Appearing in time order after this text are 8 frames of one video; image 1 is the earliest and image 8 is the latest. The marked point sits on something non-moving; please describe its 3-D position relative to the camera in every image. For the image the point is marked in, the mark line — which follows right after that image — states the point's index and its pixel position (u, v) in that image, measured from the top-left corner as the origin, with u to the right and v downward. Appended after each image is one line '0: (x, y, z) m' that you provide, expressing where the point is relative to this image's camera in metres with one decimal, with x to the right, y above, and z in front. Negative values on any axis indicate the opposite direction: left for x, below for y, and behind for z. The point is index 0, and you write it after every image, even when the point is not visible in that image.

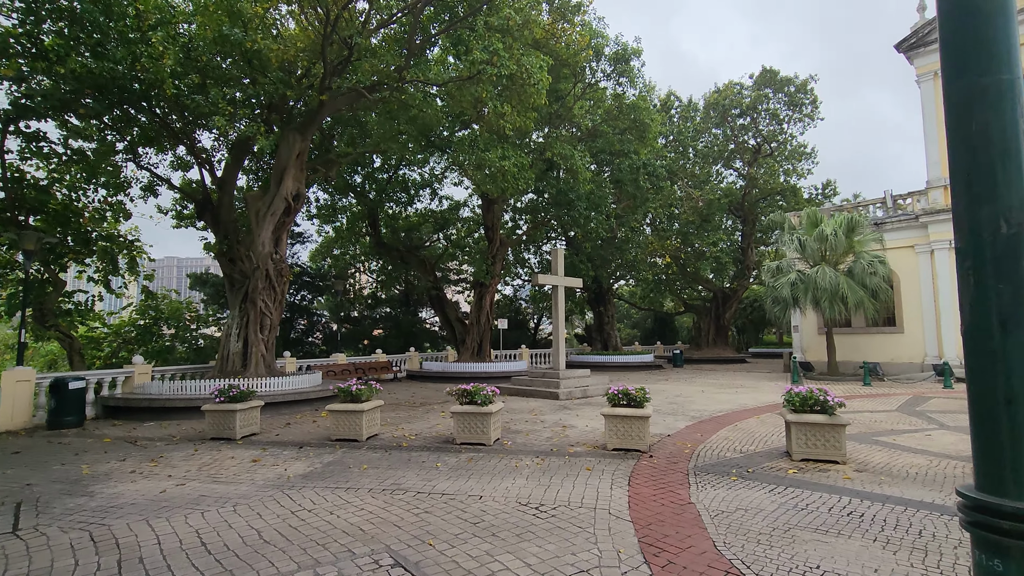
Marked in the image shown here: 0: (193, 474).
0: (-4.0, -2.3, +6.5) m
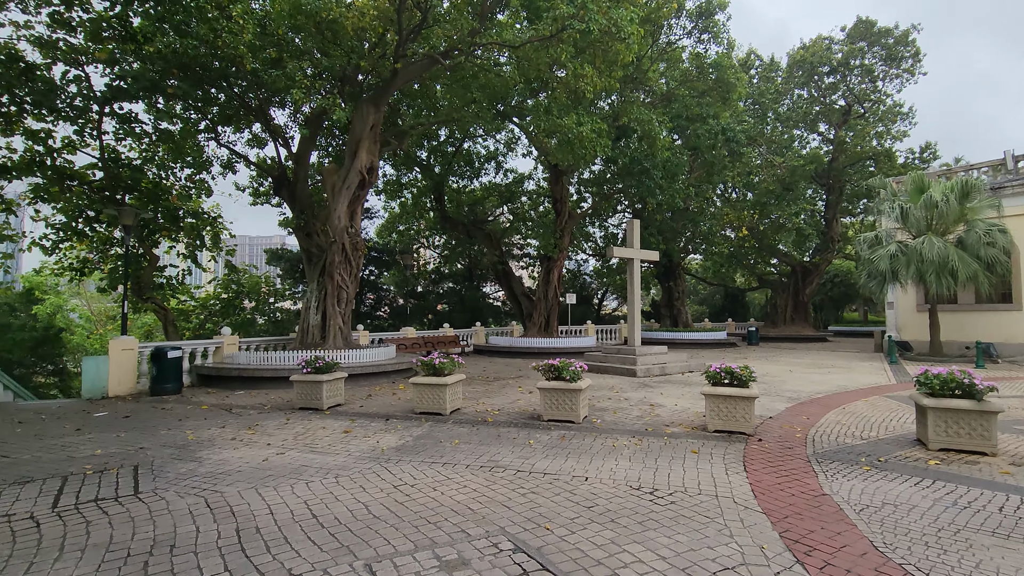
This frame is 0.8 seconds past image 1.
0: (-2.8, -2.0, +6.6) m
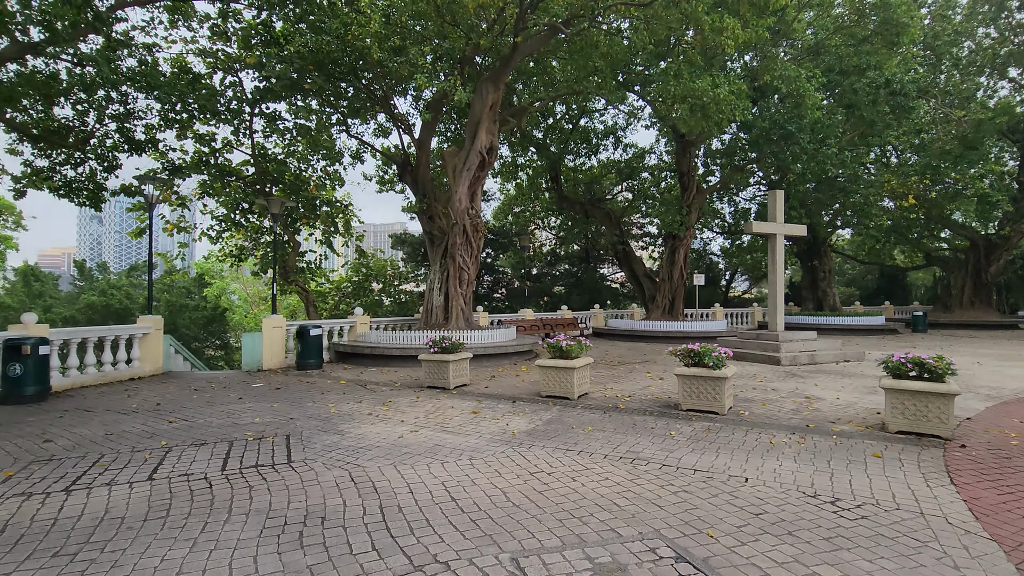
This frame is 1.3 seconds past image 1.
0: (-1.1, -1.7, +6.7) m
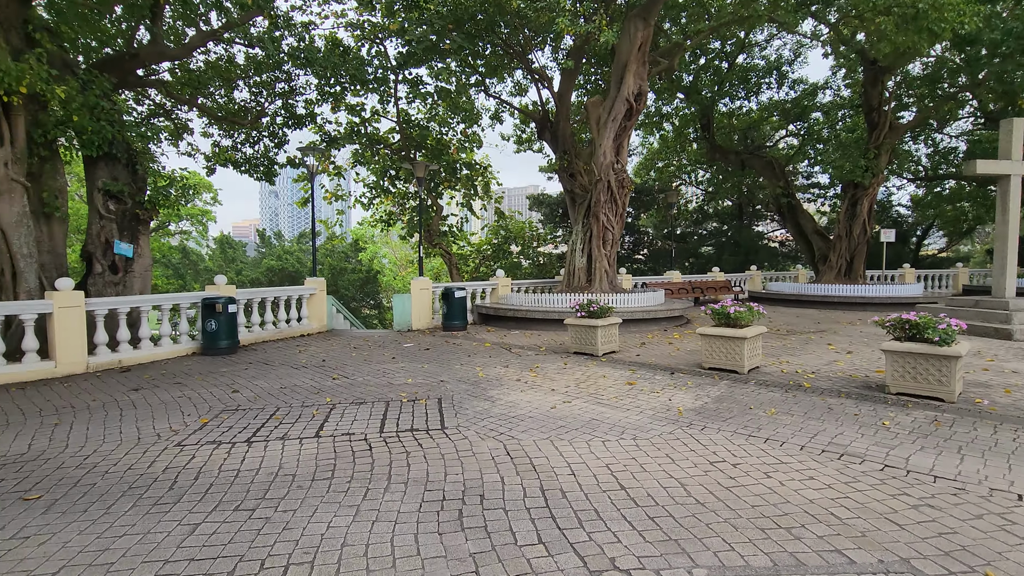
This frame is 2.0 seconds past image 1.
0: (+0.7, -1.2, +6.2) m
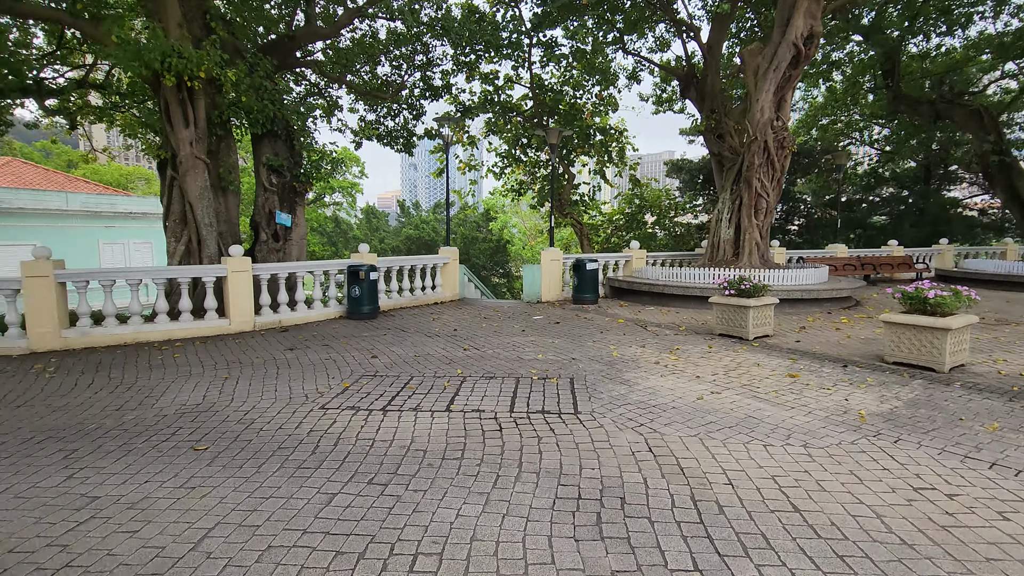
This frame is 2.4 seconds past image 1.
0: (+2.2, -1.0, +5.5) m
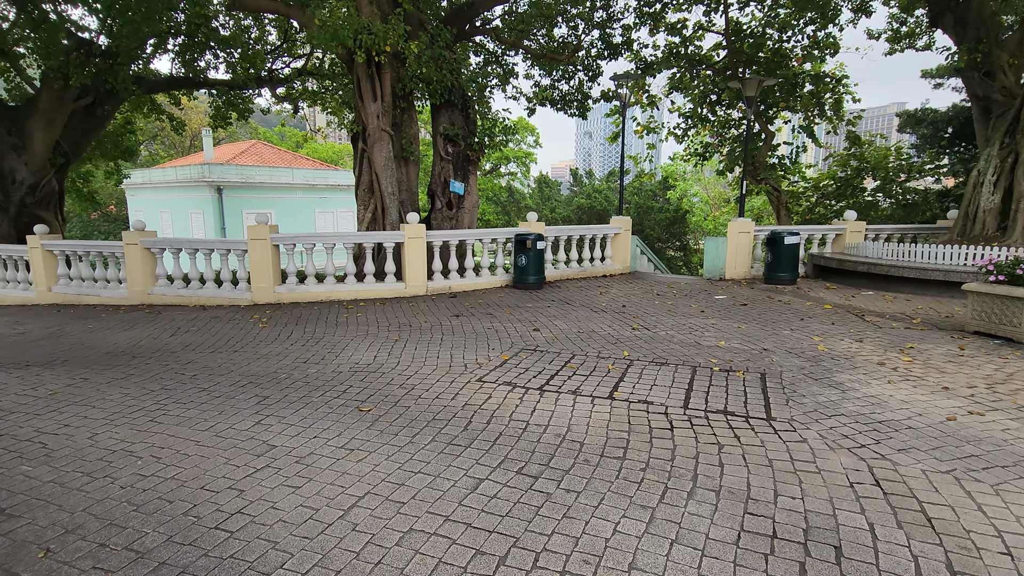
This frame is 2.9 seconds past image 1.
0: (+3.7, -0.8, +4.1) m
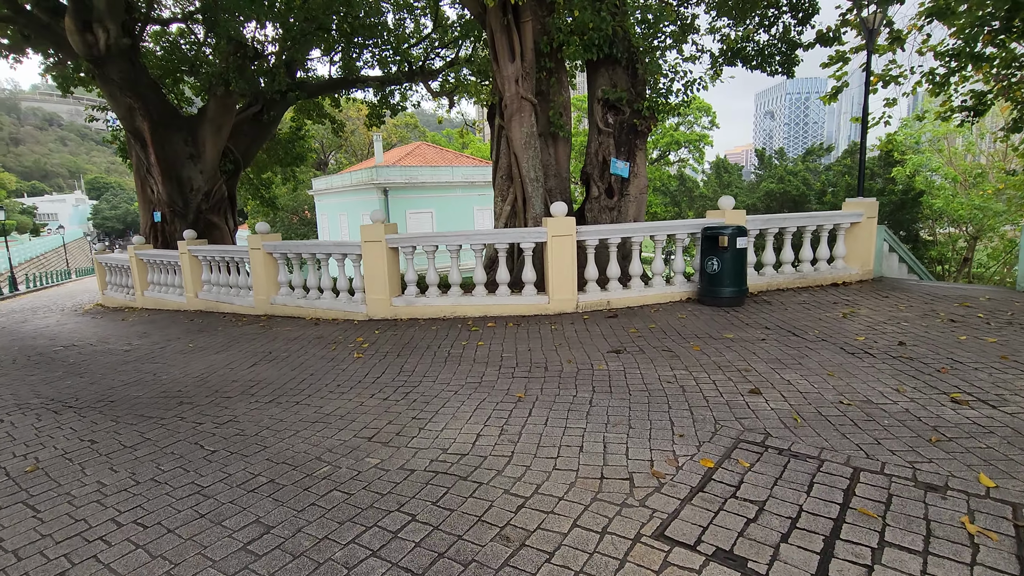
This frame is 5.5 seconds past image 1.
0: (+4.2, -1.1, +0.5) m
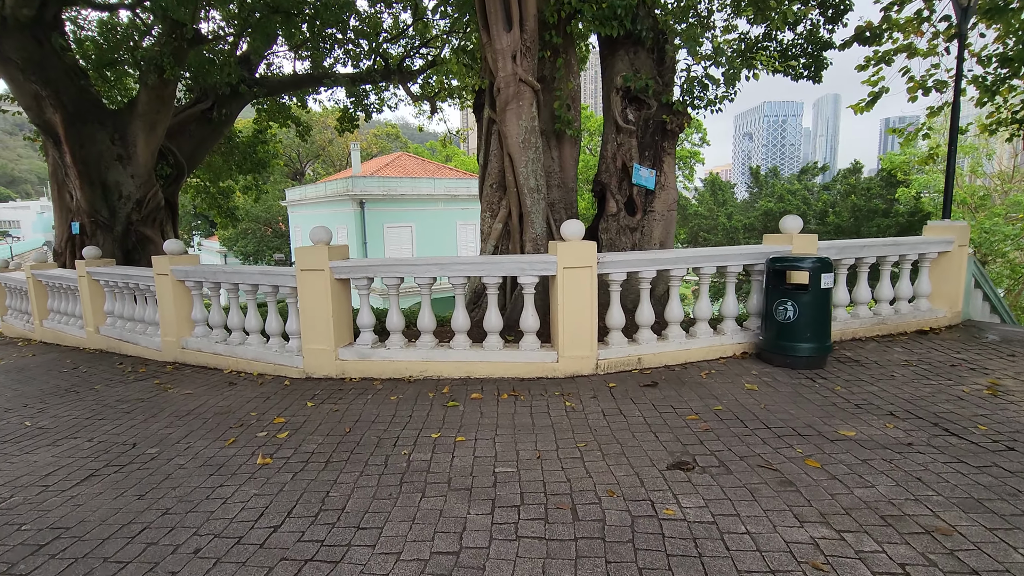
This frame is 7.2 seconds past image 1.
0: (+4.4, -1.4, -1.3) m
